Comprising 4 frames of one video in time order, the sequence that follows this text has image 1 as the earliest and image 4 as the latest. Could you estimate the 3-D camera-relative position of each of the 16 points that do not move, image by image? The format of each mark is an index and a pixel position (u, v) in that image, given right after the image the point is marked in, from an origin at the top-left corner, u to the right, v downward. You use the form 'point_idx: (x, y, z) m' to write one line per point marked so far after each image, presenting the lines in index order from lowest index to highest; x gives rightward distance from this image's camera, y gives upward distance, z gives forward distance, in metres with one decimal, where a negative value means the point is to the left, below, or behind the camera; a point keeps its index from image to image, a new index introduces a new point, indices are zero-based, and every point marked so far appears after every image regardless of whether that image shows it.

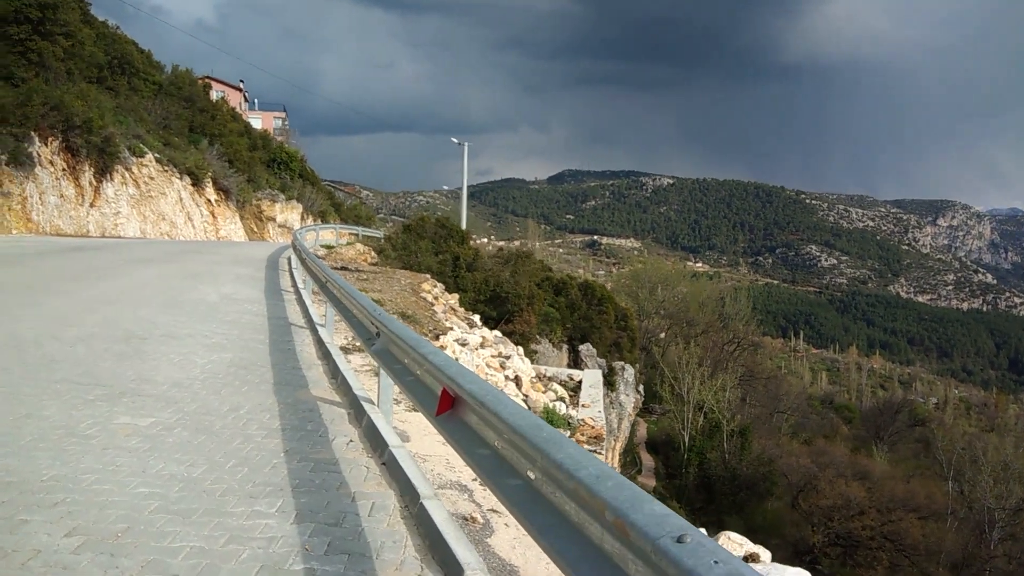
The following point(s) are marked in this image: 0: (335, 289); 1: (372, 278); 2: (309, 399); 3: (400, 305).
0: (-2.1, 0.0, +8.3) m
1: (-3.6, +0.3, +17.8) m
2: (-1.7, -0.9, +5.7) m
3: (-2.3, -0.4, +14.3) m
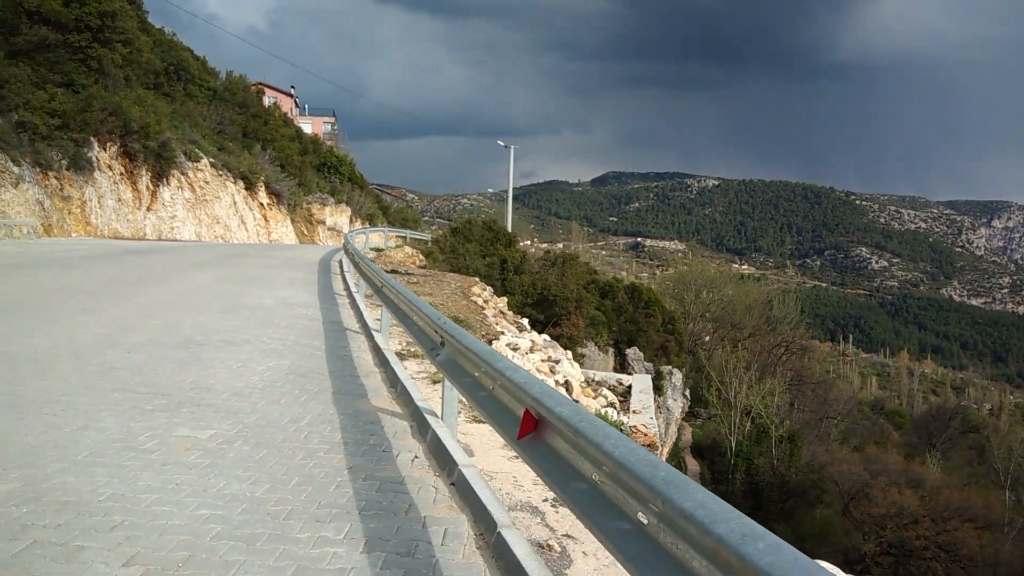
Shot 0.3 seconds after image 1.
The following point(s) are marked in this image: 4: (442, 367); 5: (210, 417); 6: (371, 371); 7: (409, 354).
0: (-1.4, -0.1, +8.1) m
1: (-2.3, +0.2, +17.7) m
2: (-1.1, -1.0, +5.4) m
3: (-1.2, -0.4, +14.1) m
4: (-0.5, -0.6, +4.8) m
5: (-2.2, -0.9, +5.0) m
6: (-1.4, -0.8, +6.9) m
7: (-1.3, -0.9, +9.0) m
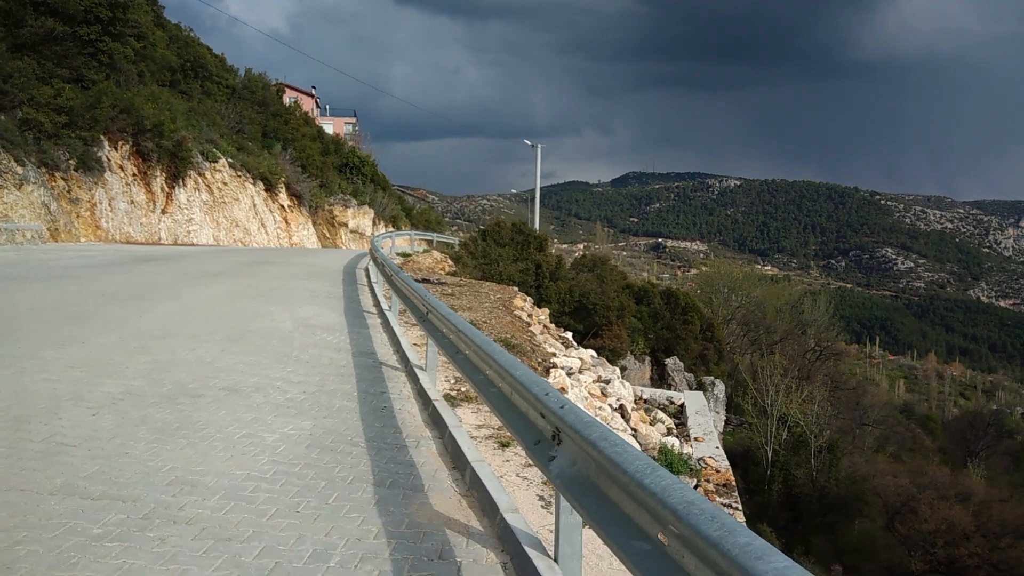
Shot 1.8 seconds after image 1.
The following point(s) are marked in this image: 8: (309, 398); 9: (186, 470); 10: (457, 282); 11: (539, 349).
0: (-0.6, -0.3, +6.3) m
1: (-1.3, -0.1, +15.8) m
2: (-0.4, -1.2, +3.6) m
3: (-0.3, -0.7, +12.2) m
4: (+0.2, -0.8, +2.9) m
5: (-1.5, -1.2, +3.1) m
6: (-0.7, -1.1, +5.1) m
7: (-0.5, -1.1, +7.1) m
8: (-1.7, -0.9, +5.8) m
9: (-2.0, -1.1, +4.1) m
10: (-1.5, +0.2, +18.7) m
11: (+0.5, -1.1, +12.3) m
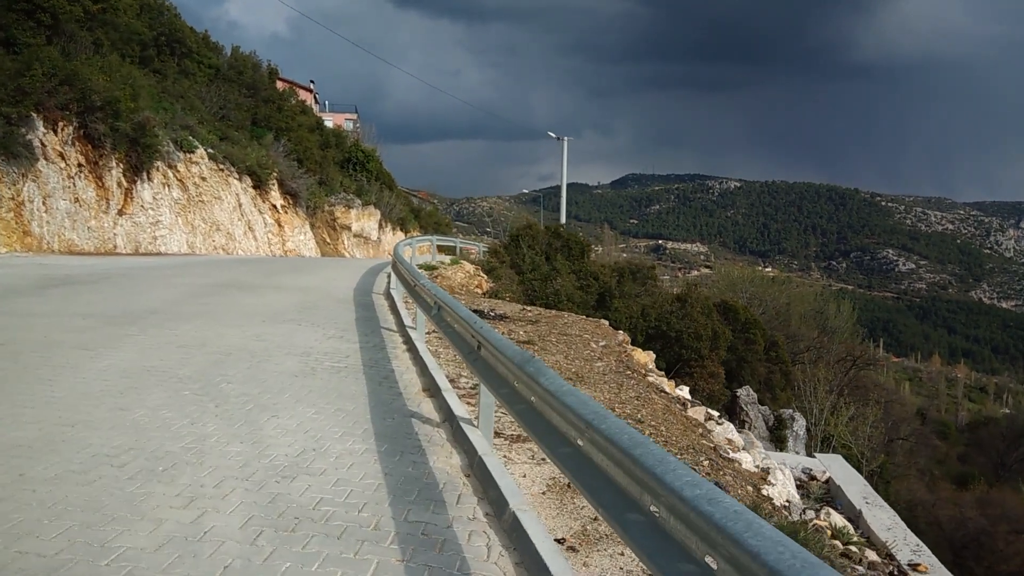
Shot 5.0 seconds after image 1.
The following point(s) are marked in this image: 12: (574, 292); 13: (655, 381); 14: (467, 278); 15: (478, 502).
0: (+1.0, -0.9, +0.4) m
1: (+0.4, -0.7, +10.0) m
2: (+1.3, -1.8, -2.3) m
3: (+1.4, -1.3, +6.4) m
4: (+1.9, -1.4, -2.9) m
5: (+0.2, -1.8, -2.7) m
6: (+1.0, -1.7, -0.8) m
7: (+1.1, -1.7, +1.2) m
8: (-0.1, -1.5, 0.0) m
9: (-0.3, -1.7, -1.8) m
10: (+0.1, -0.5, +12.8) m
11: (+2.1, -1.7, +6.5) m
12: (+1.7, -0.1, +18.7) m
13: (+1.8, -1.2, +8.8) m
14: (-1.0, +0.2, +17.6) m
15: (-0.3, -1.1, +4.1) m
